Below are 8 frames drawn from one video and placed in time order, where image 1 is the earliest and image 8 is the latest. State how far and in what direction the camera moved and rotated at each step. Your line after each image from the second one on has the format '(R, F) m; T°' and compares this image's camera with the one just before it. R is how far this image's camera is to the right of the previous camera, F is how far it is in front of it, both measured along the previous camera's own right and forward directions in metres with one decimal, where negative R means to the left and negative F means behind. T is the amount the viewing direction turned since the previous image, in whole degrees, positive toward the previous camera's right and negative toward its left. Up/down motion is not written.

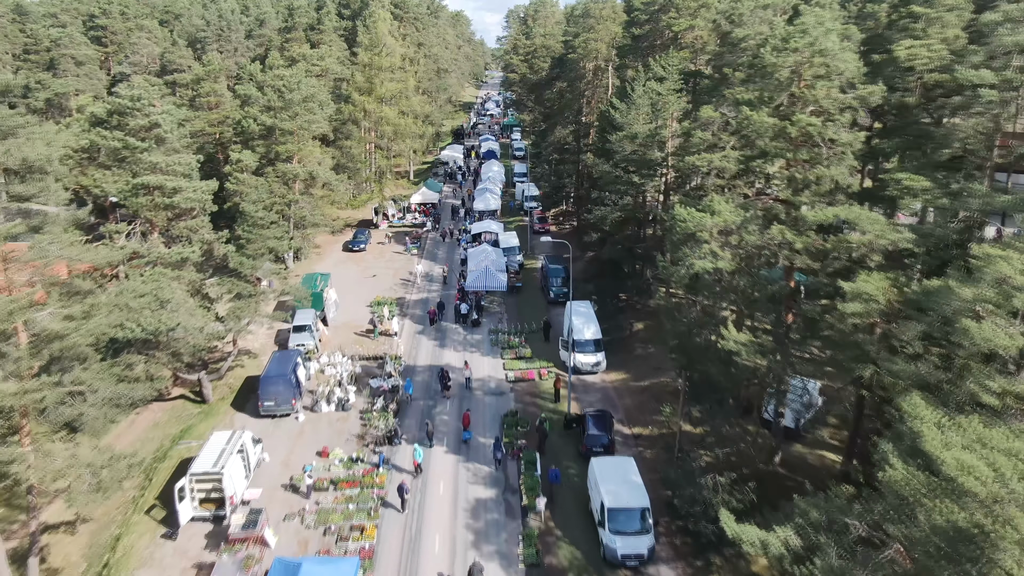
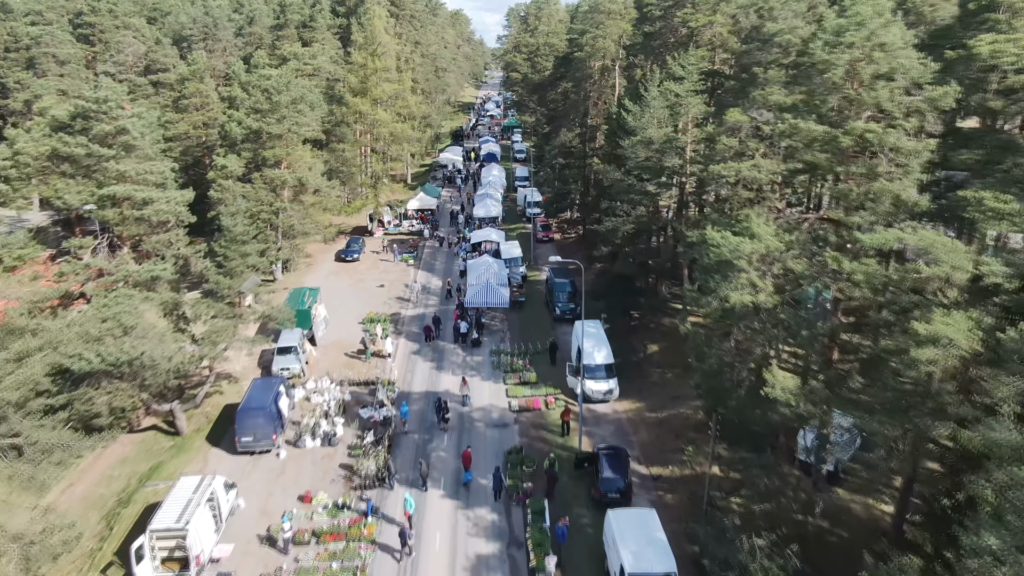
(-0.2, +2.2) m; 0°
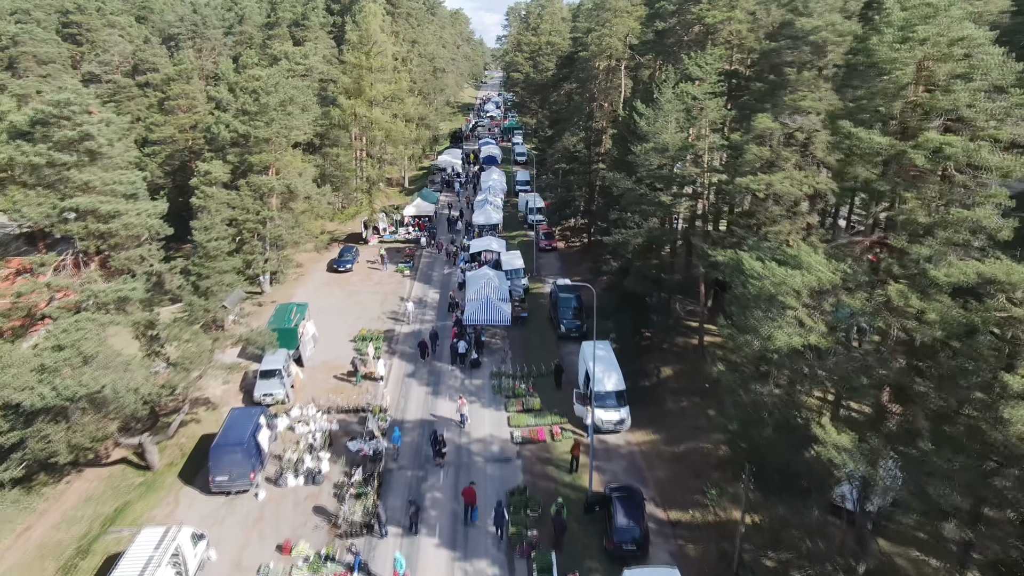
(-0.1, +1.9) m; 0°
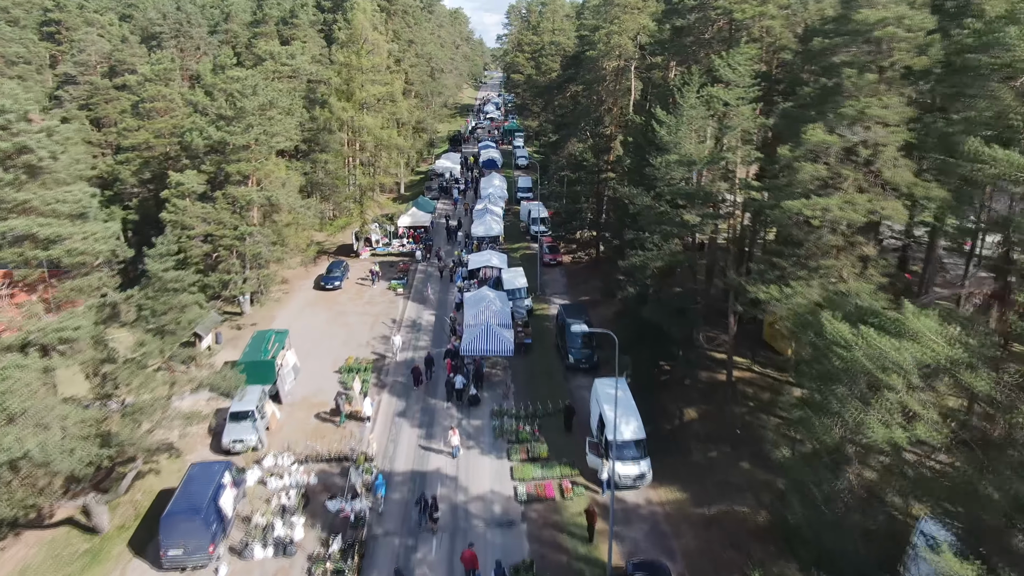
(-0.1, +2.7) m; 0°
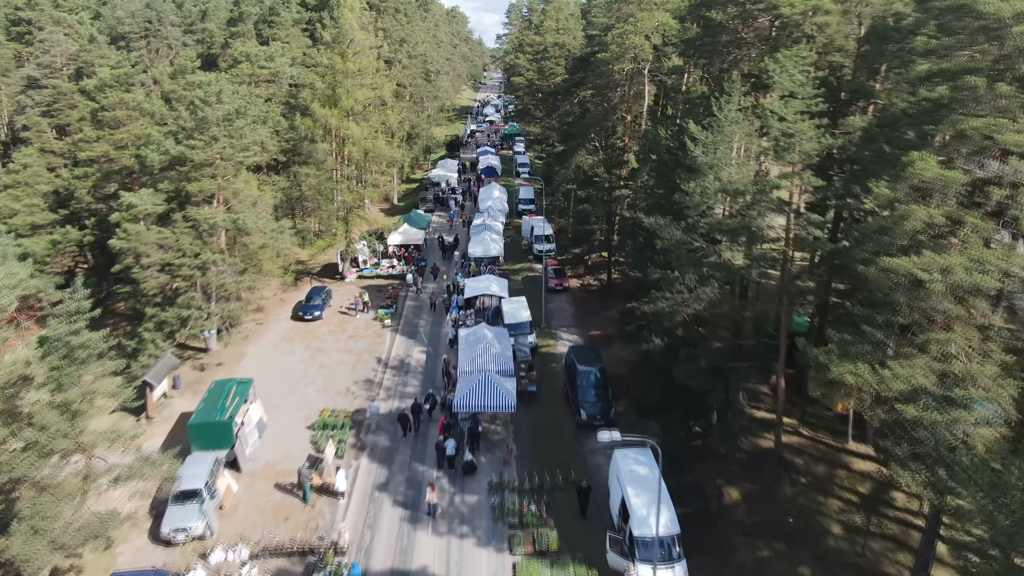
(-0.1, +3.6) m; 0°
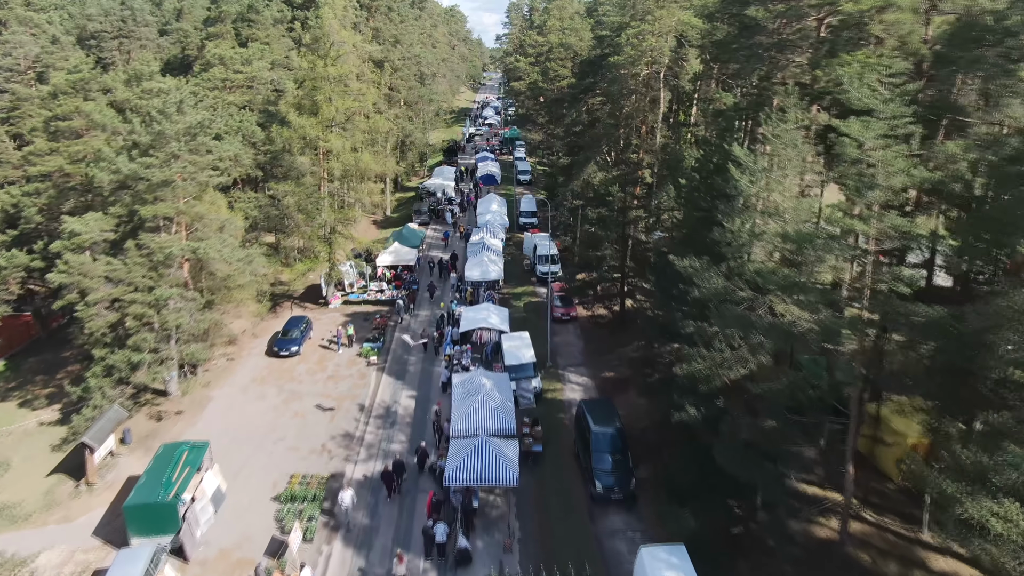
(-0.1, +3.2) m; 0°
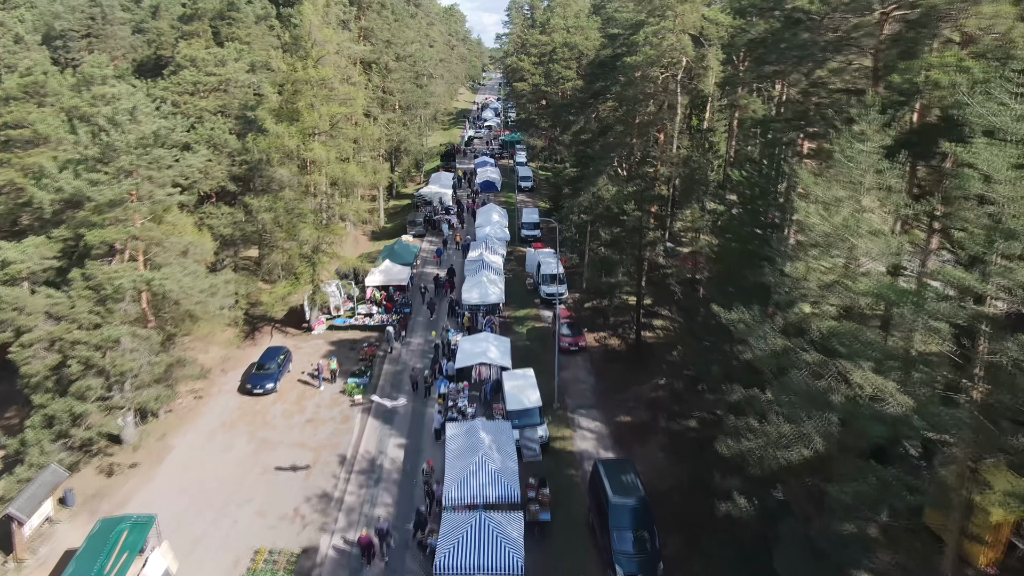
(-0.1, +2.9) m; 0°
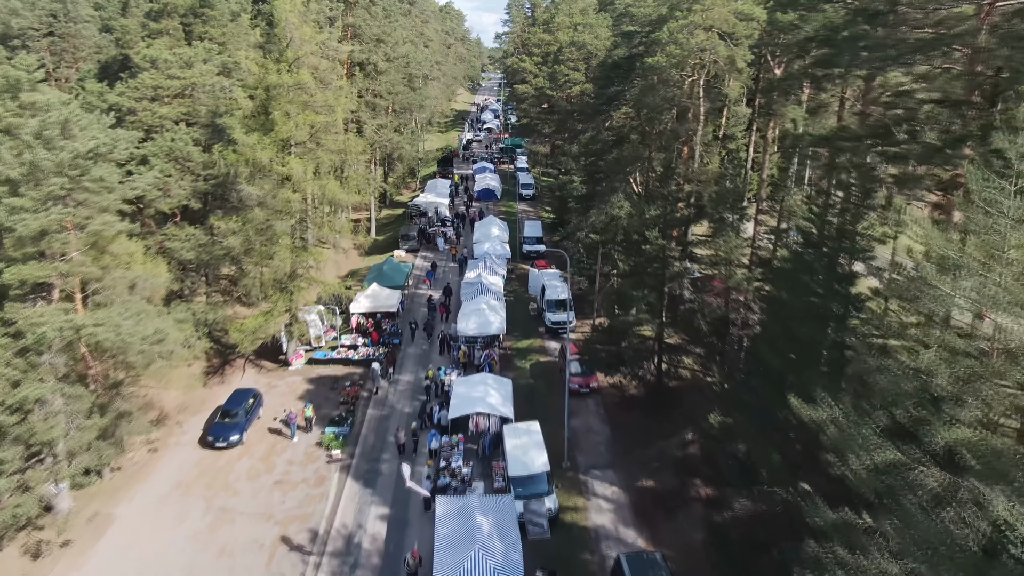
(-0.1, +3.1) m; 0°
